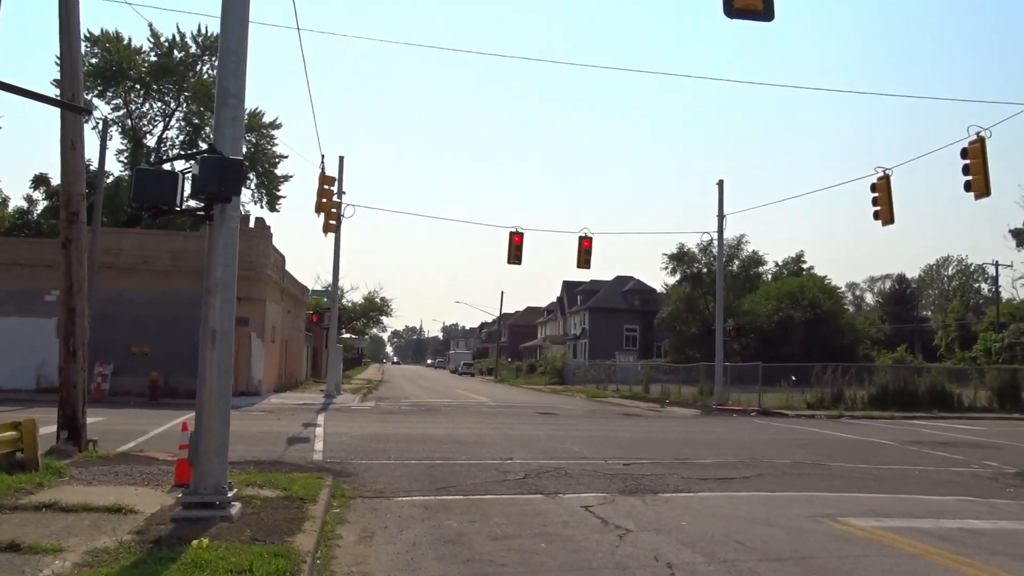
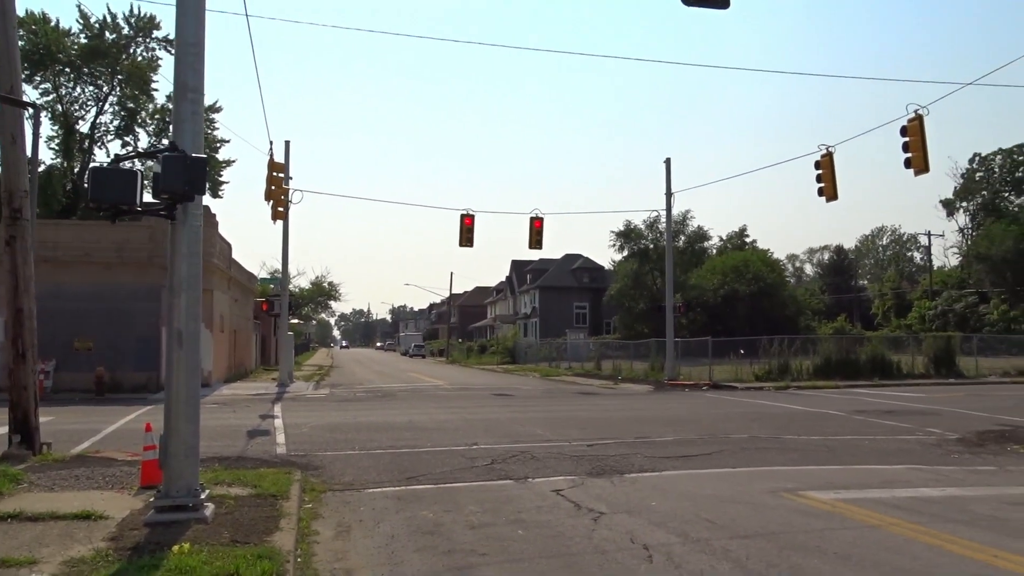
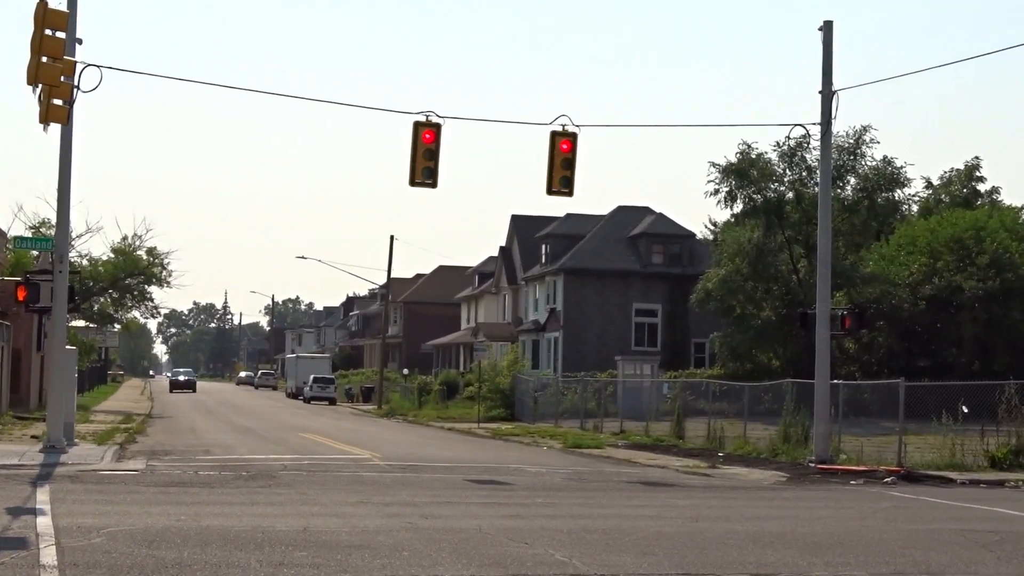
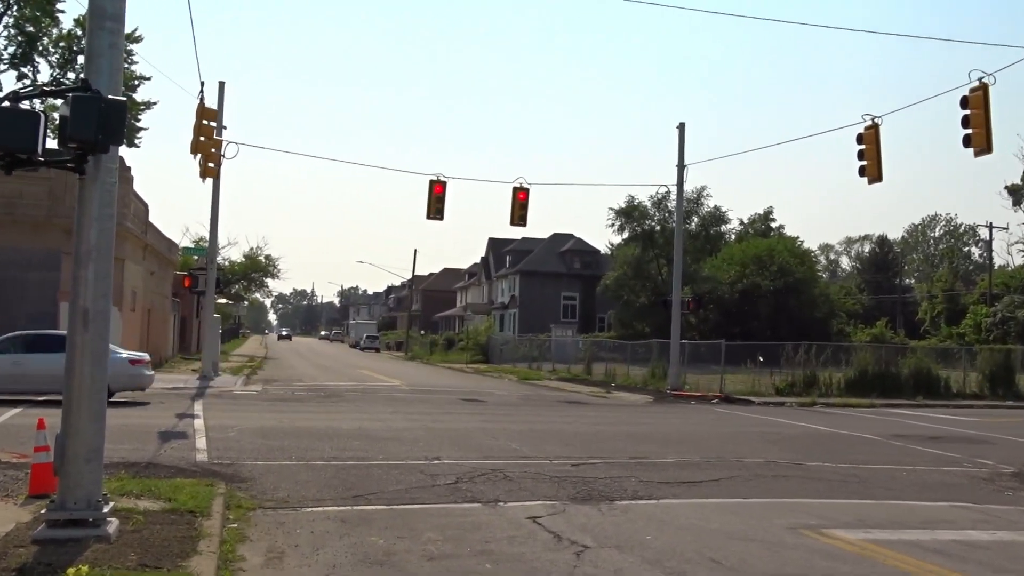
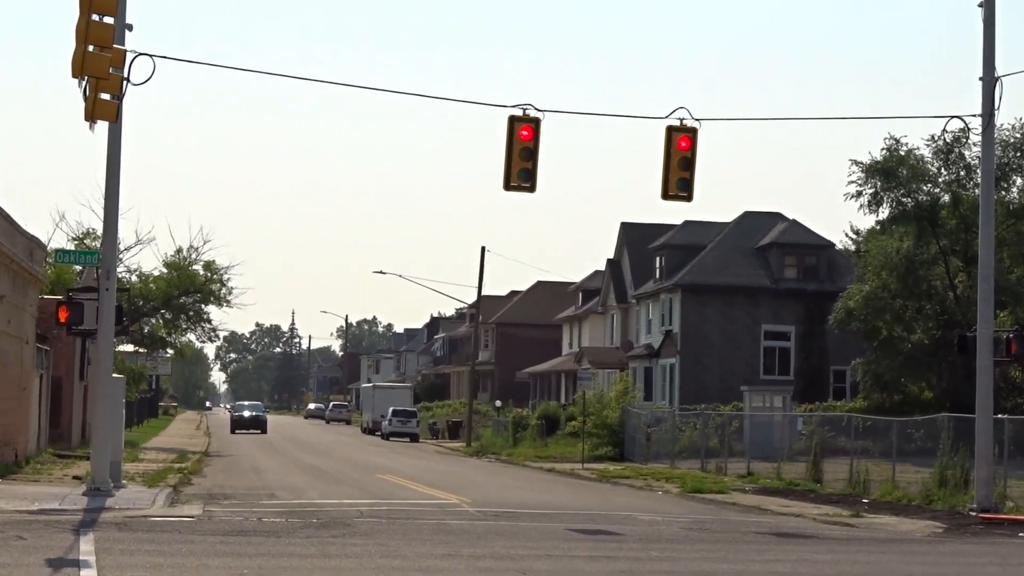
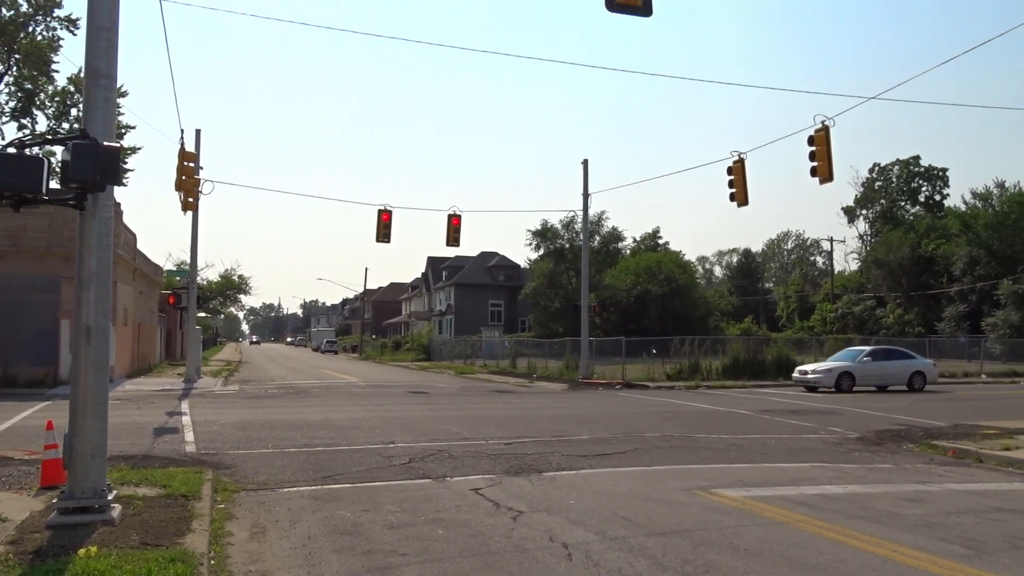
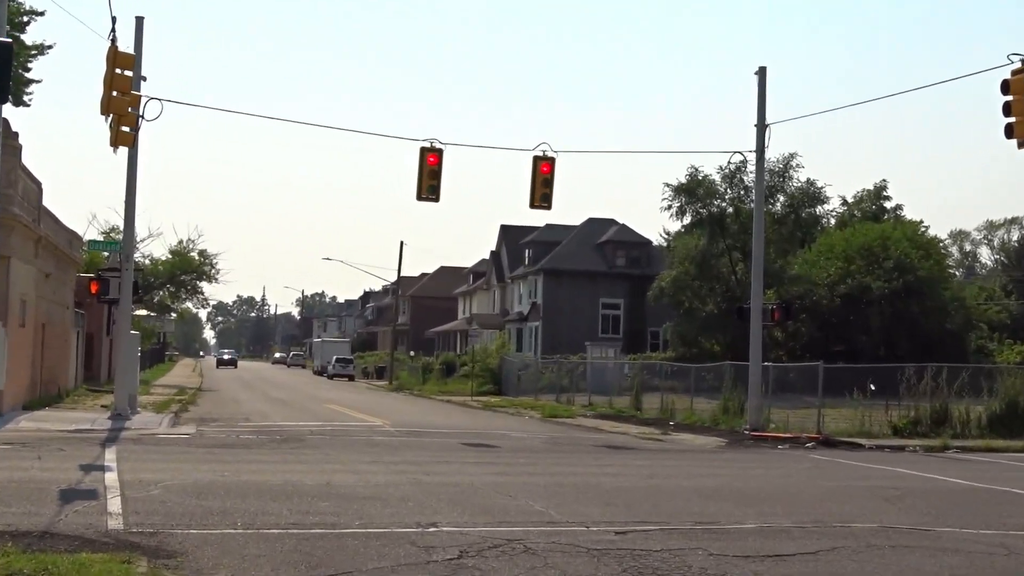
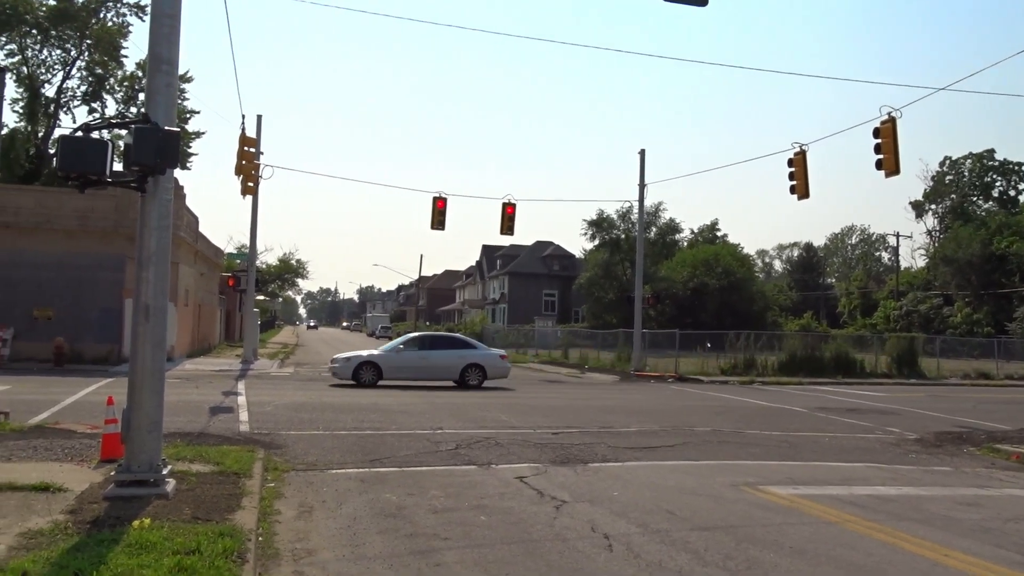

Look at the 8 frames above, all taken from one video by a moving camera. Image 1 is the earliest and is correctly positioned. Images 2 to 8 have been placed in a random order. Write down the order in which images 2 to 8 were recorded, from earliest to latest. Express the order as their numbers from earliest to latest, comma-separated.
2, 6, 8, 4, 7, 3, 5
